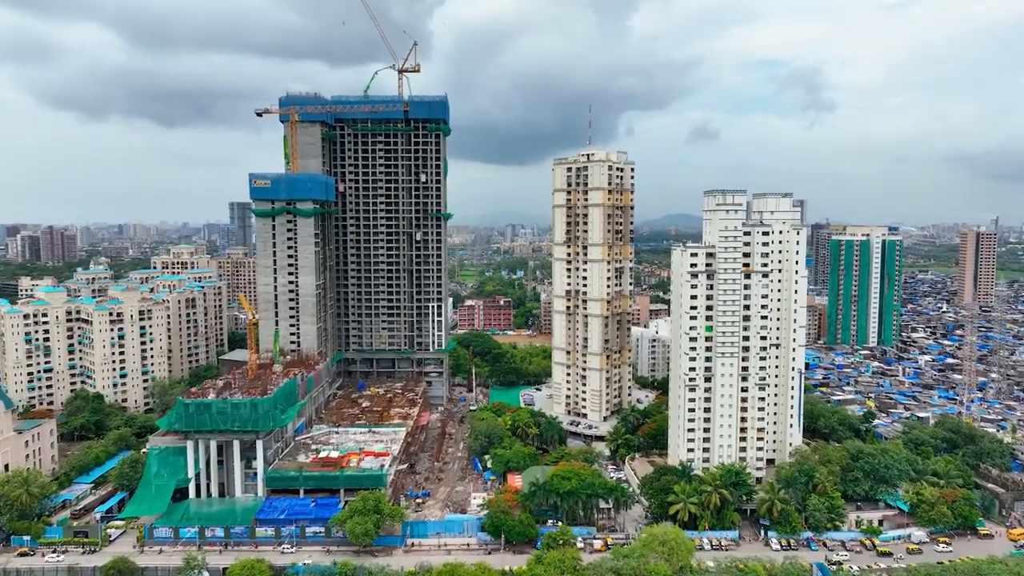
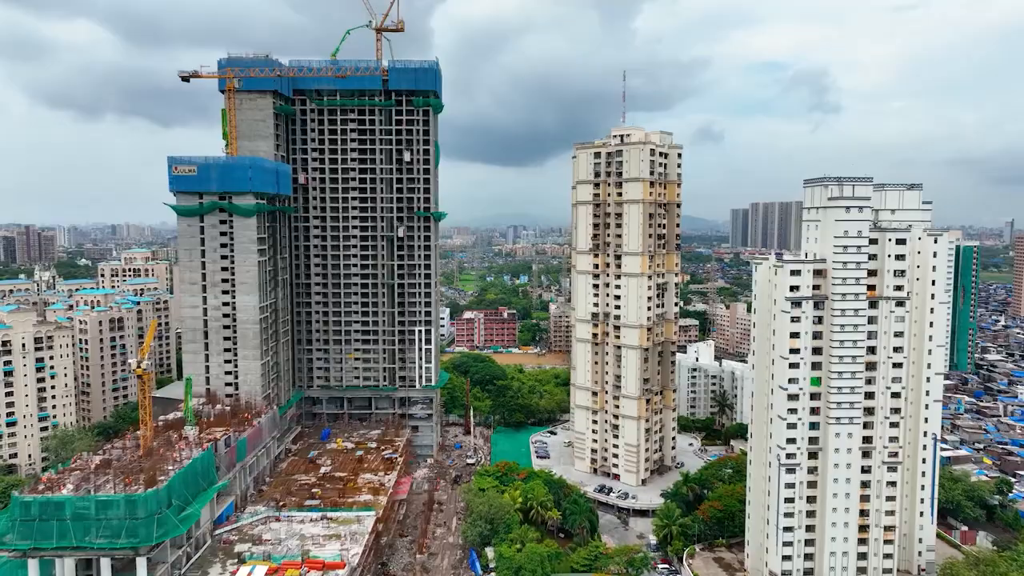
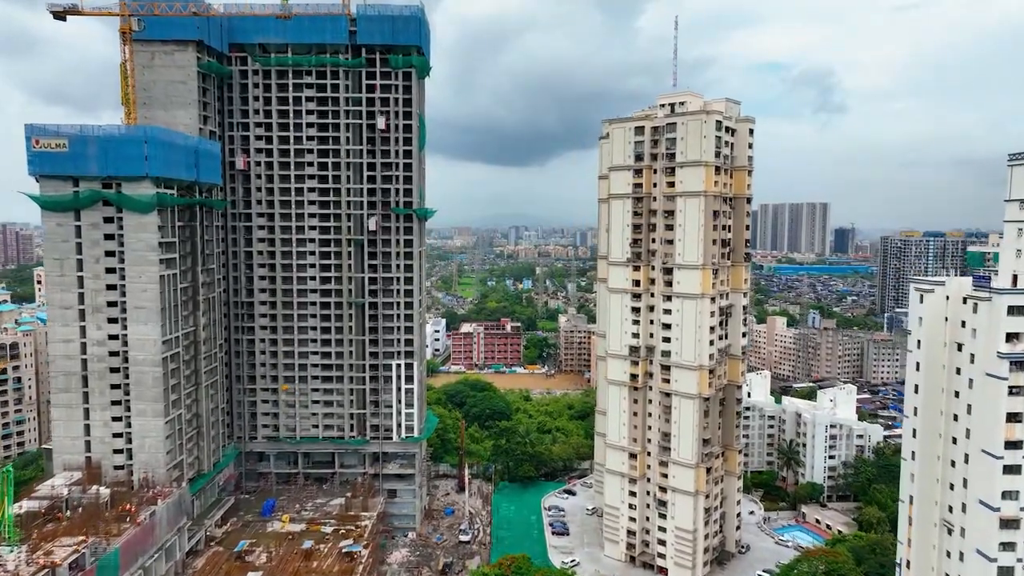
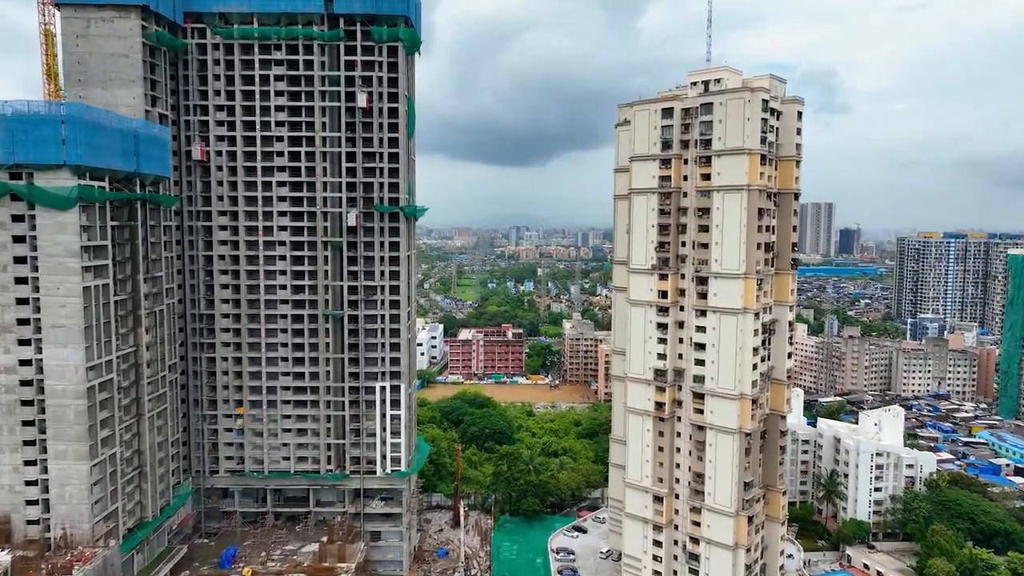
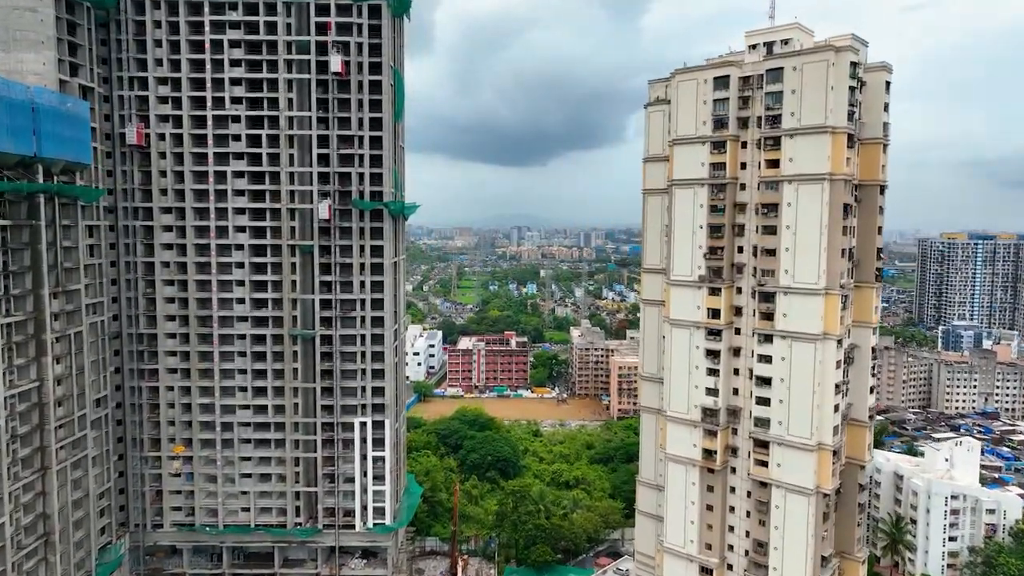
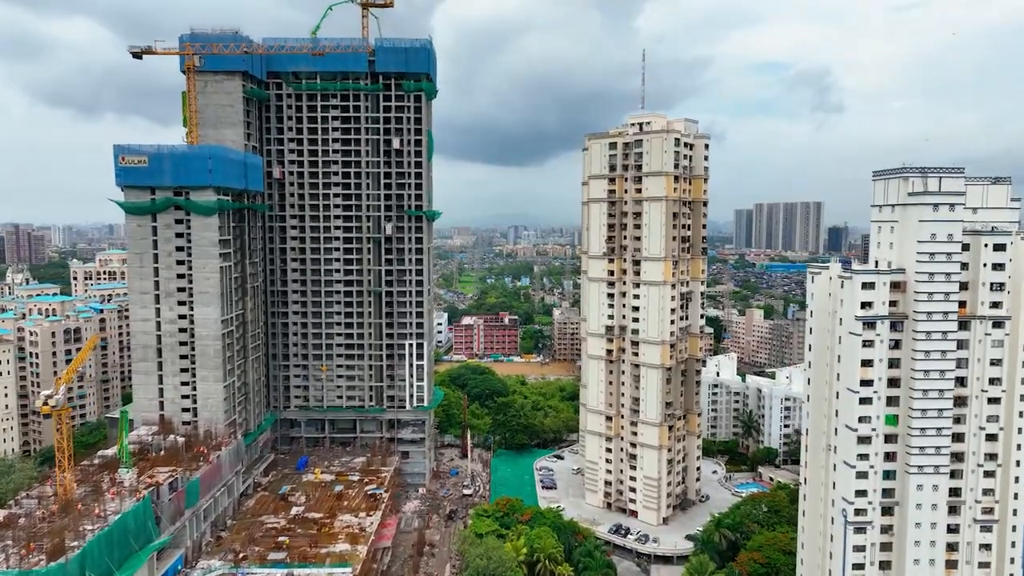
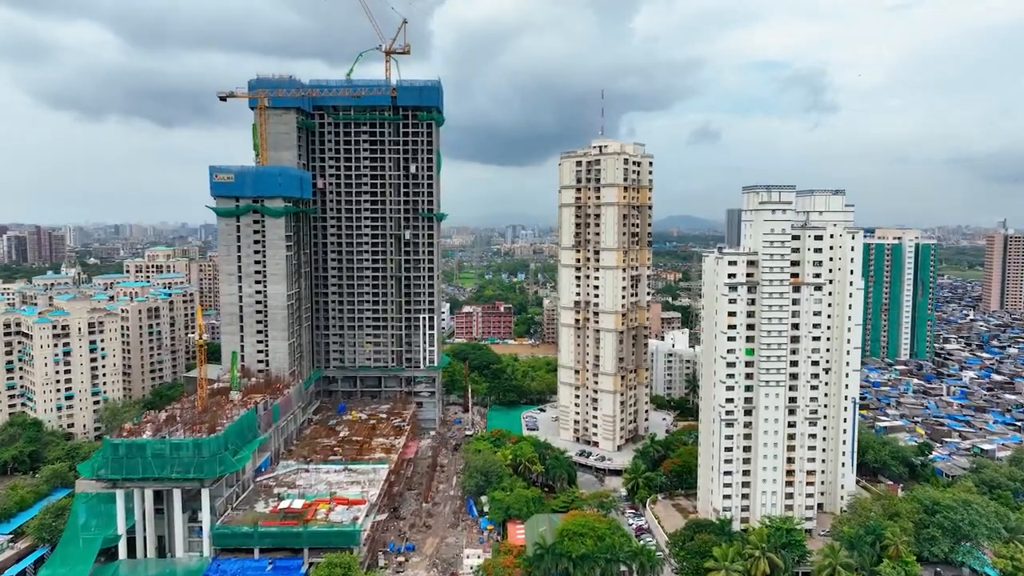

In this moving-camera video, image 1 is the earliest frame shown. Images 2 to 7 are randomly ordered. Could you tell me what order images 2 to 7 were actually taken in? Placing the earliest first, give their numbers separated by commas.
7, 2, 6, 3, 4, 5
